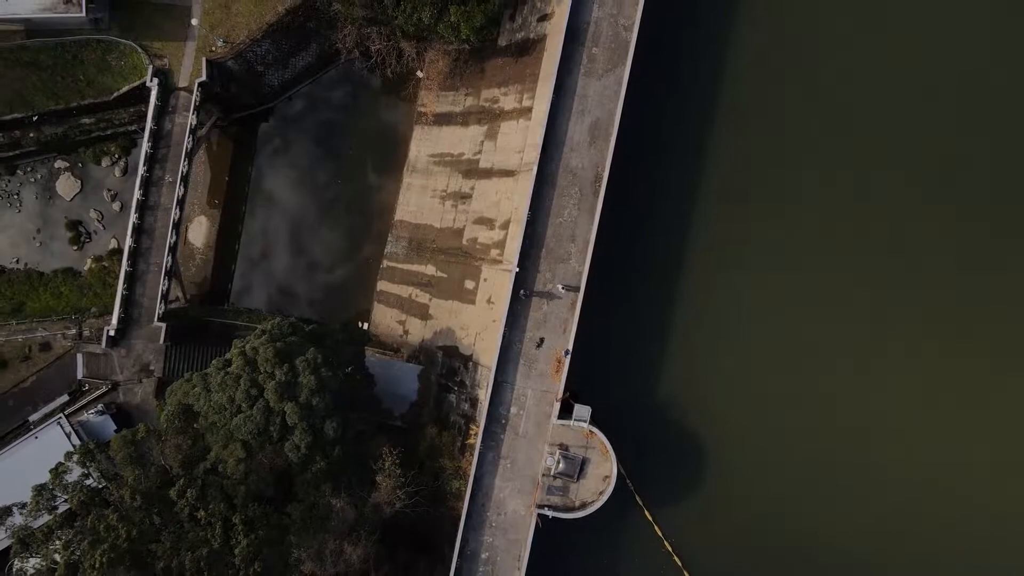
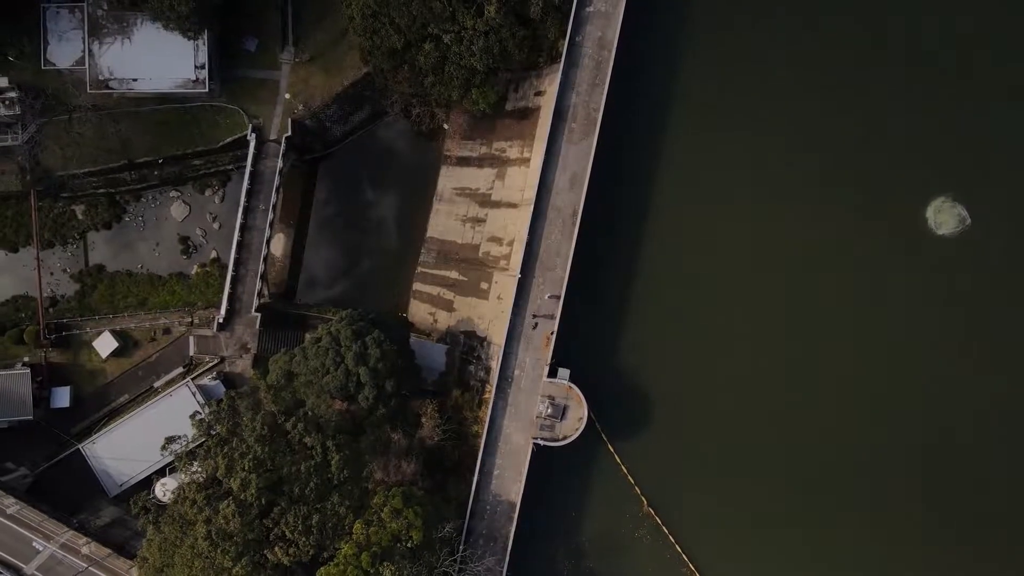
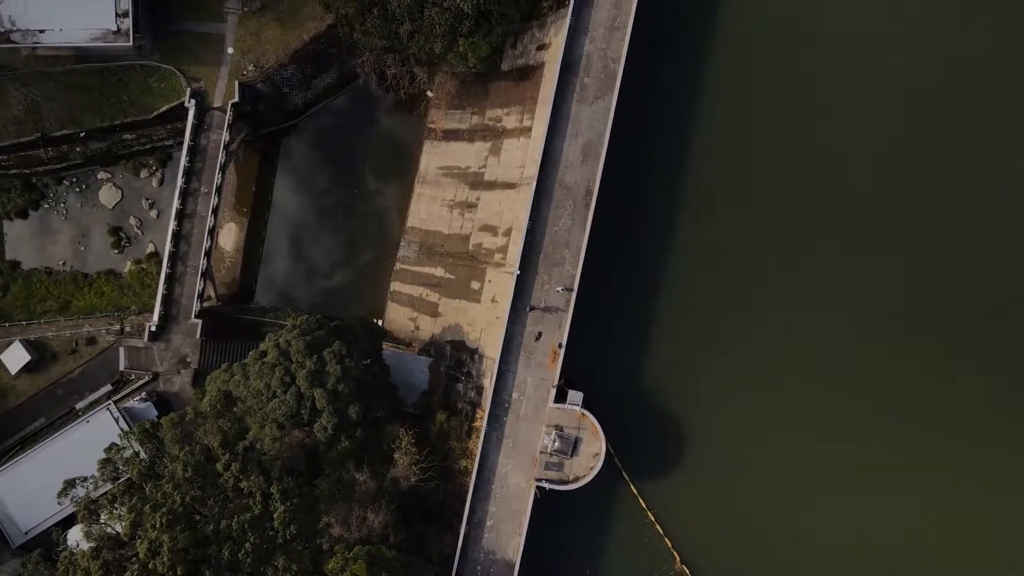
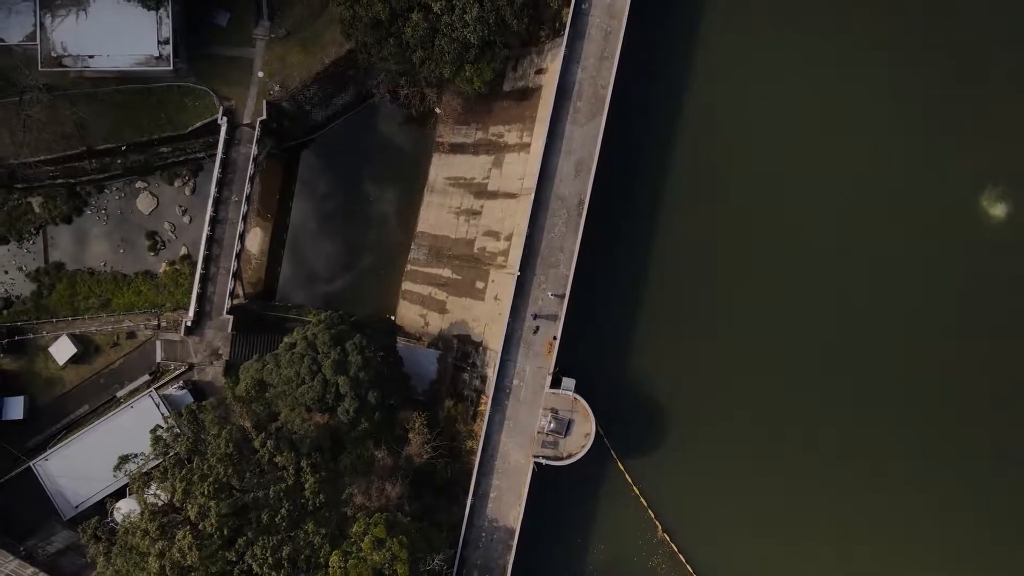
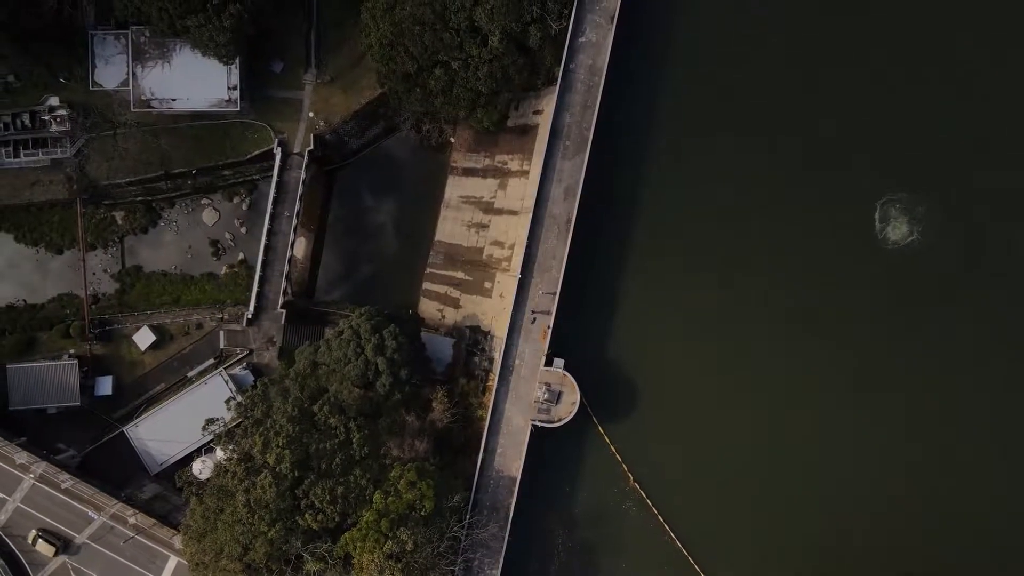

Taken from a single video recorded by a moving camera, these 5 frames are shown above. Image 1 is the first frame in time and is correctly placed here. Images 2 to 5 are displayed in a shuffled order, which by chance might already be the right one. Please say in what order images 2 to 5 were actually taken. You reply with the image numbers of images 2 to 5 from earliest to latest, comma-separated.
3, 4, 2, 5
